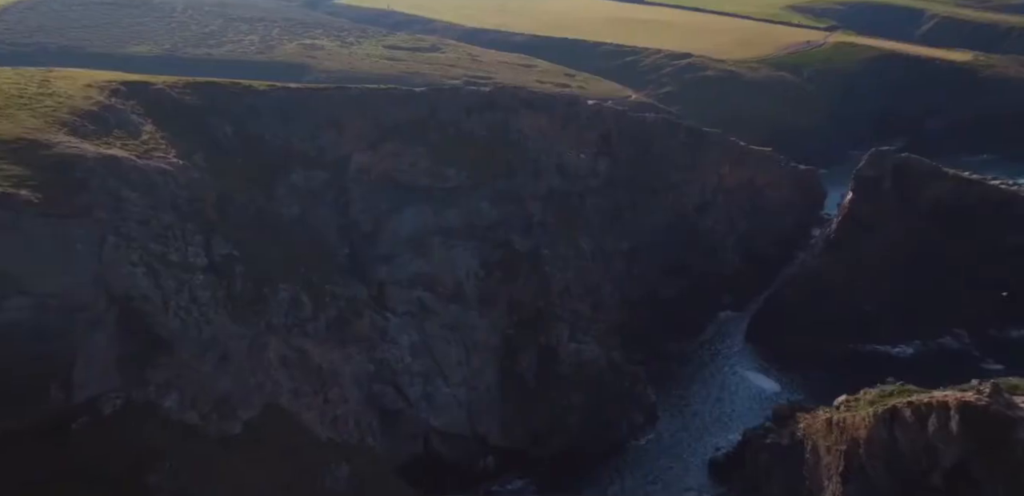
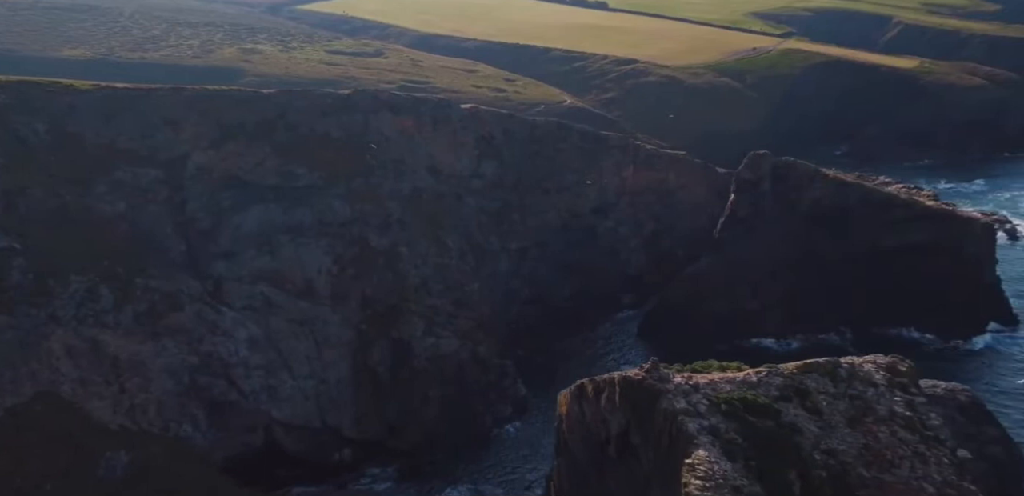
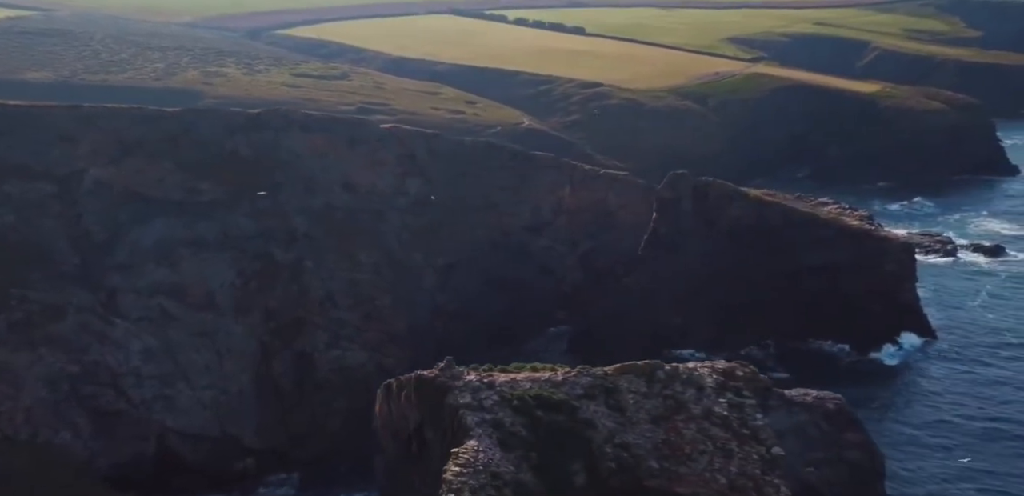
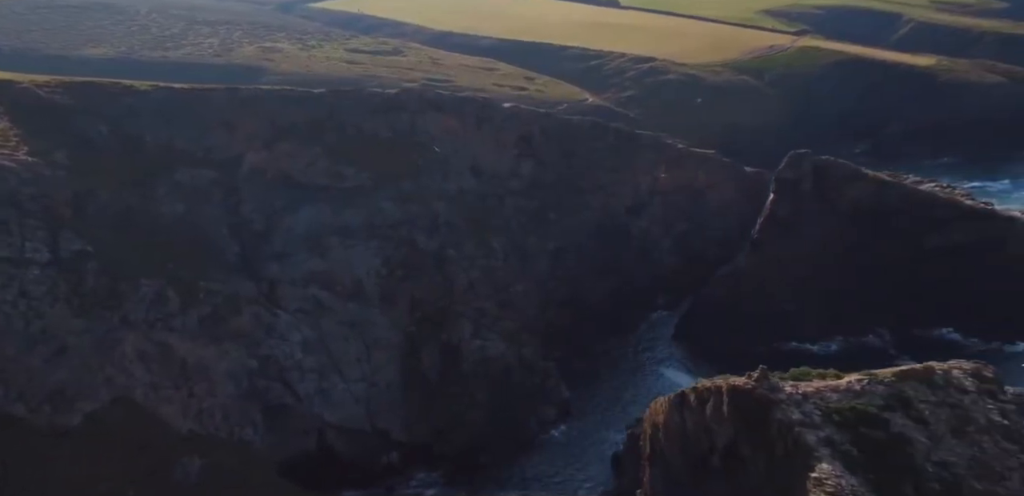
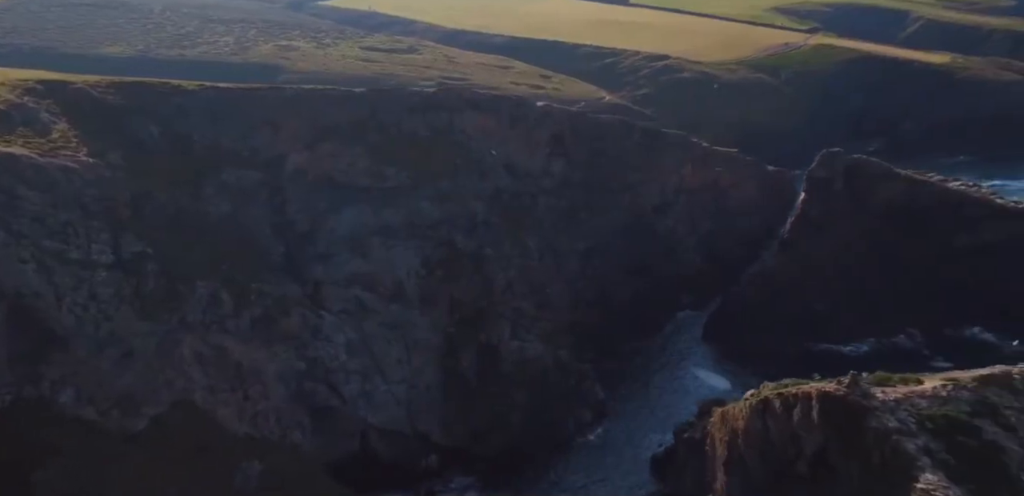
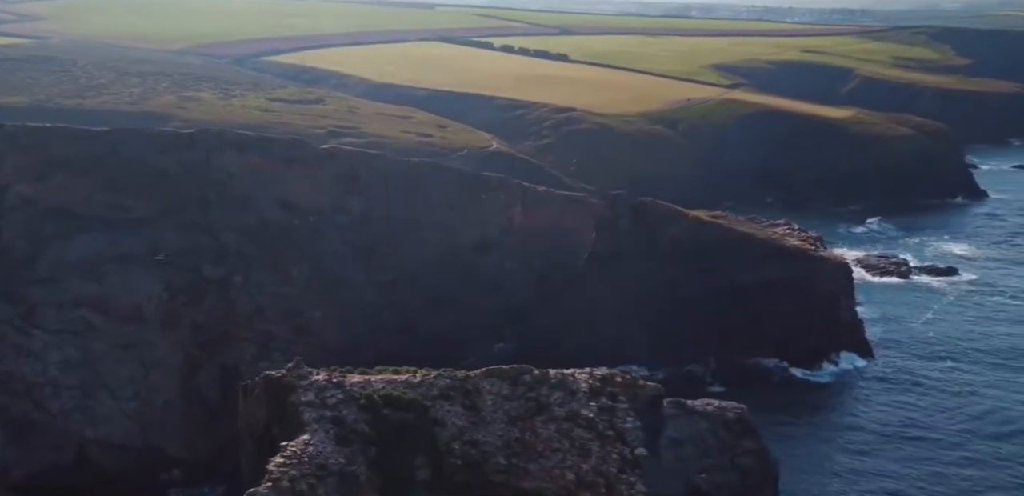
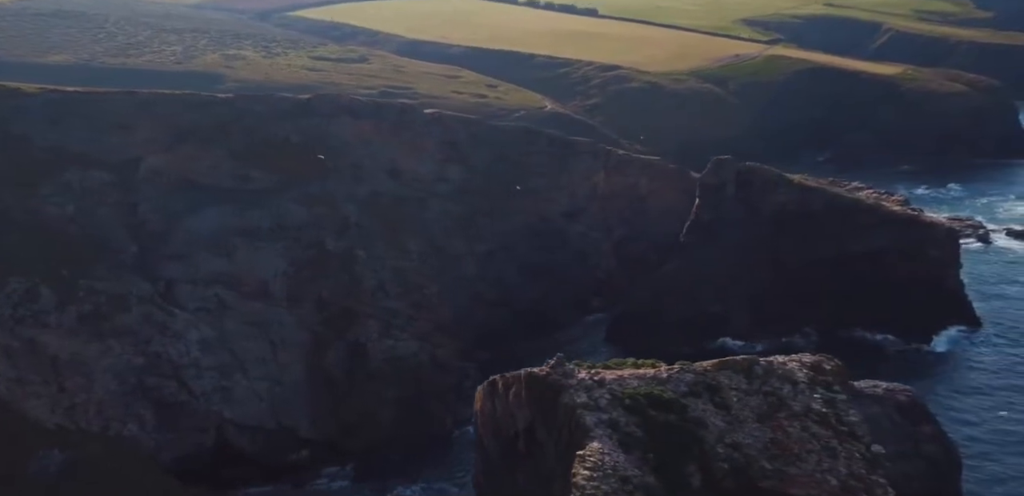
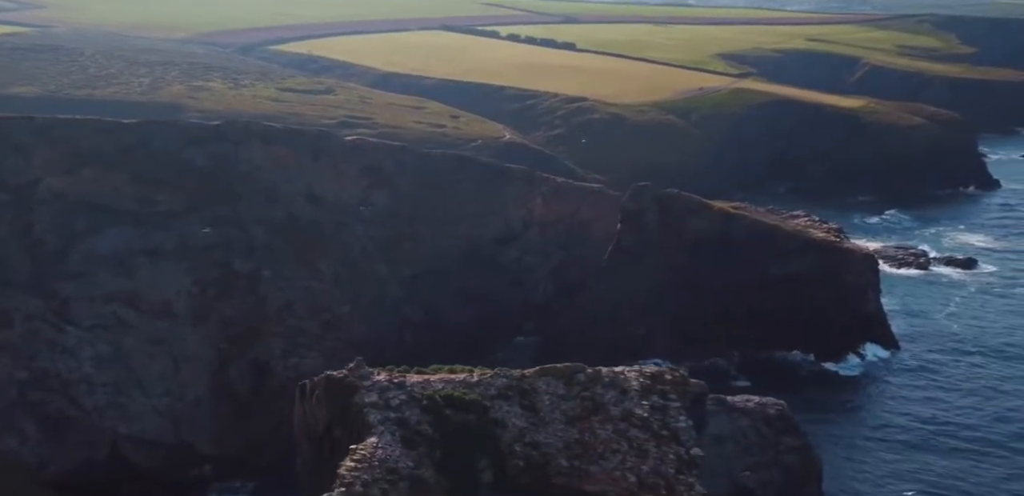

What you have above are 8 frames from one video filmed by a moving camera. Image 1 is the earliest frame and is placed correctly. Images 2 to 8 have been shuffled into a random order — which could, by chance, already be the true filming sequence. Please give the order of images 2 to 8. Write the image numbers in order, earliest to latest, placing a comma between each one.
5, 4, 2, 7, 3, 8, 6
